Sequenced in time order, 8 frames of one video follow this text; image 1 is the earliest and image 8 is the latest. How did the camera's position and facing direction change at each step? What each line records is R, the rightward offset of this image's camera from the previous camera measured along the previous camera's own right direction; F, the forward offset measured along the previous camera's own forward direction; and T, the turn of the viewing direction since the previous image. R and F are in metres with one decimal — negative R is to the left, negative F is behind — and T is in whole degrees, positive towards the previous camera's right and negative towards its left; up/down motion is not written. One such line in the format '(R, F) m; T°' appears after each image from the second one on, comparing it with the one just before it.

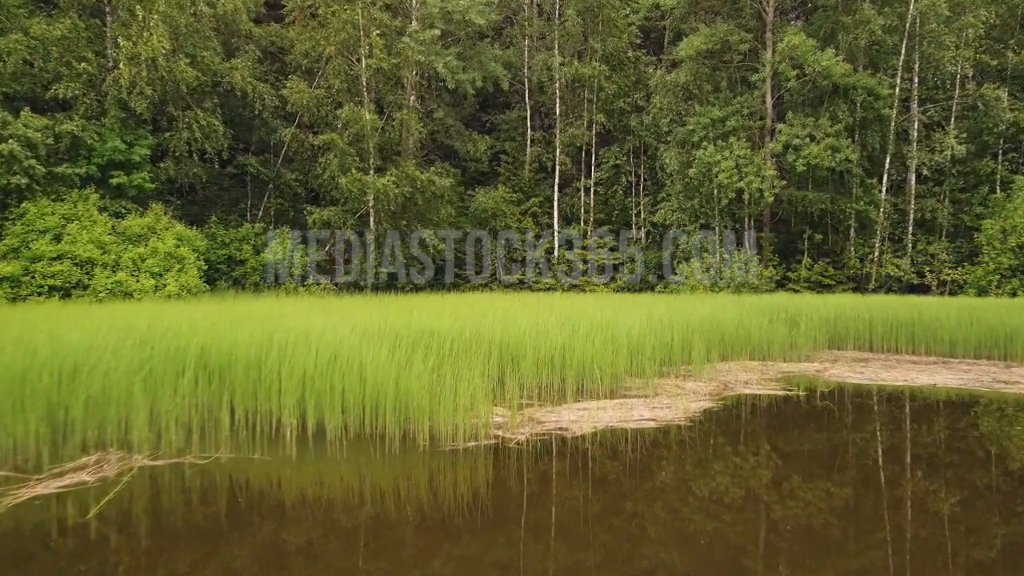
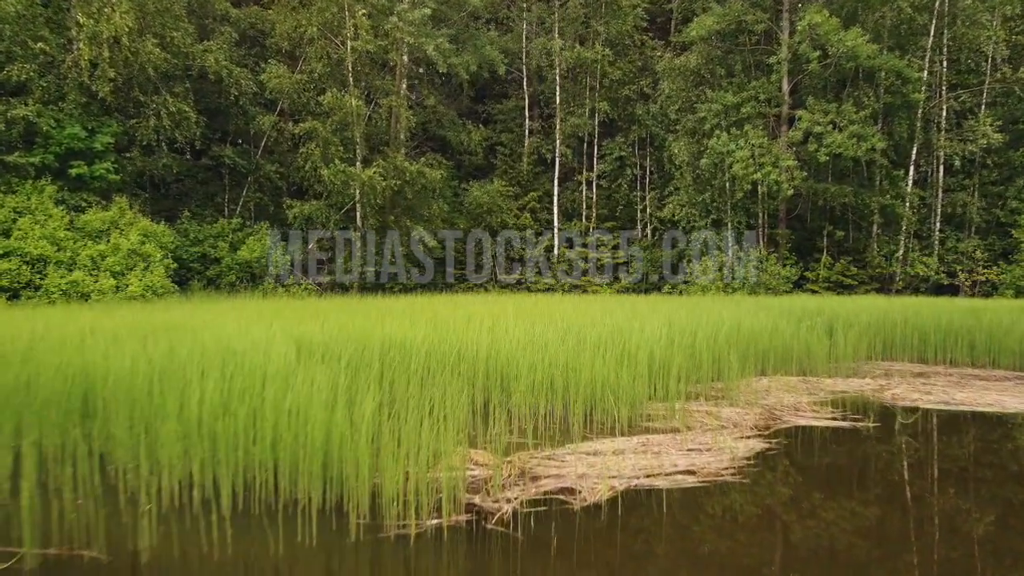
(+0.1, +0.9) m; 0°
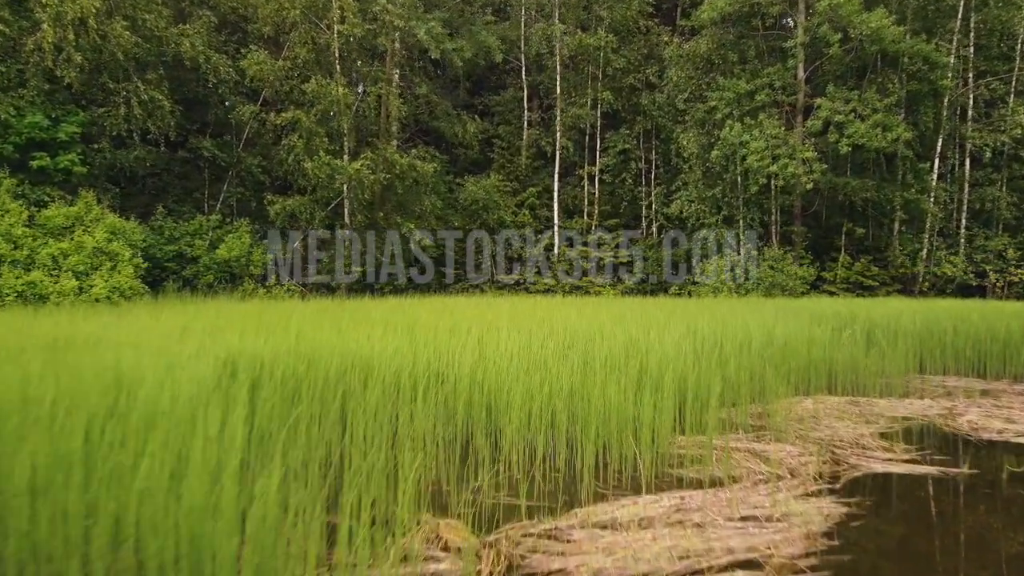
(0.0, +0.7) m; 0°
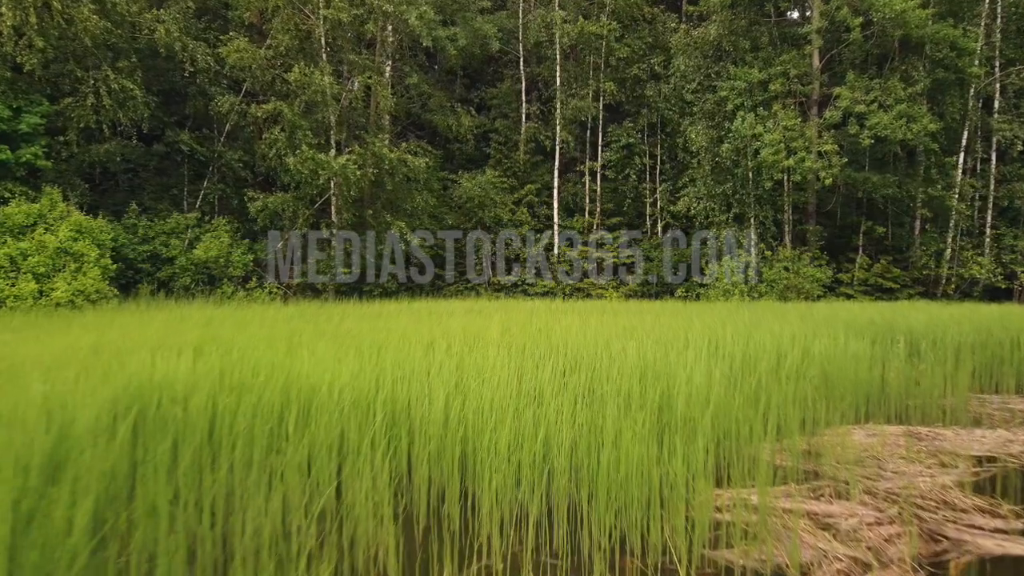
(+0.1, +0.7) m; 0°
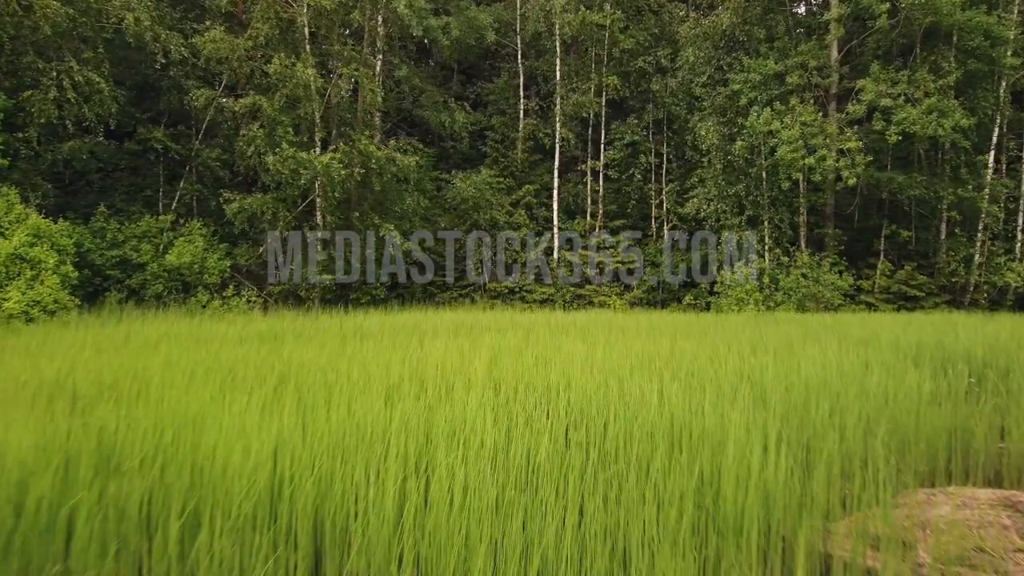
(+0.1, +0.7) m; 0°
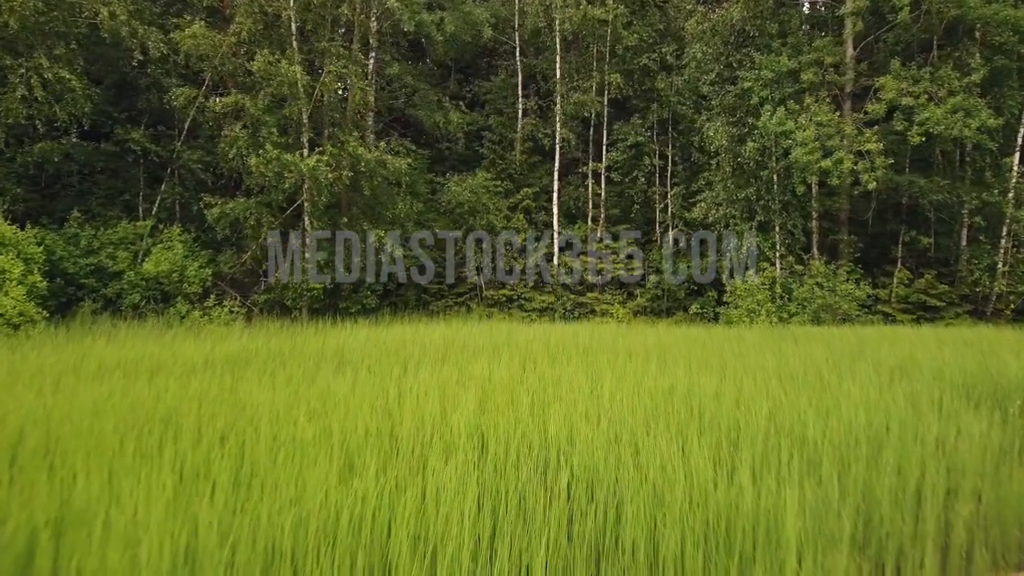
(0.0, +0.5) m; 0°
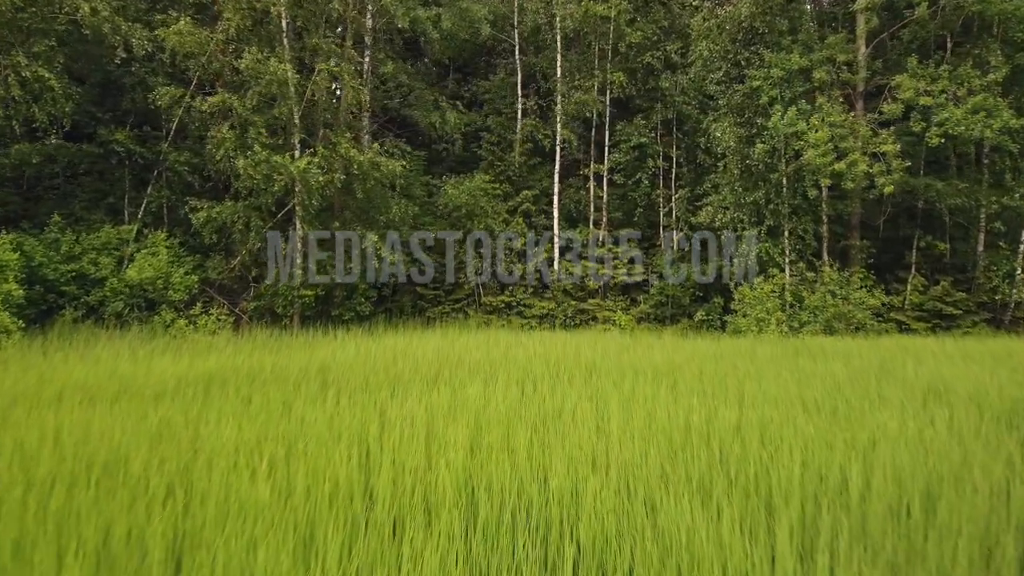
(0.0, +0.4) m; 0°
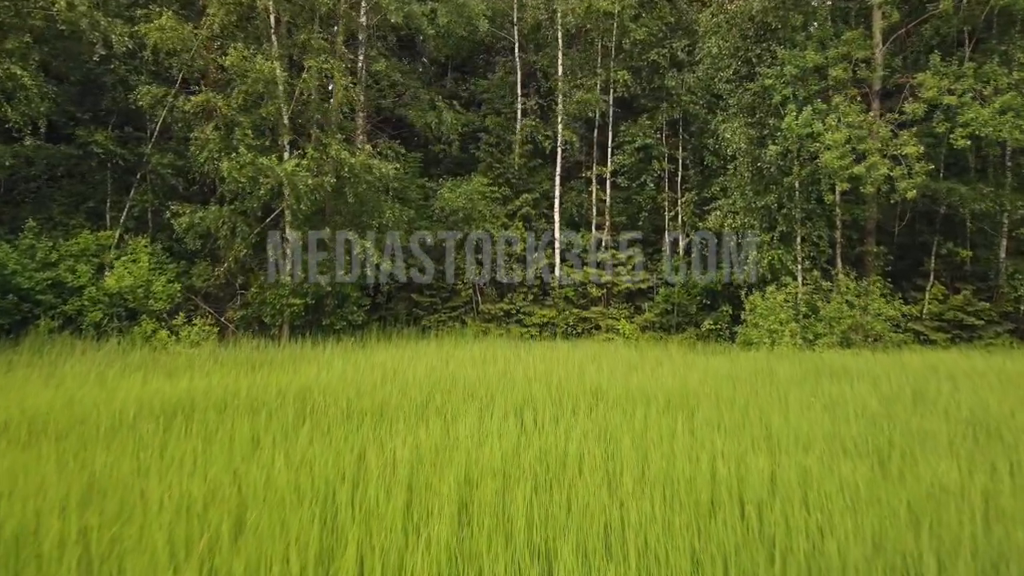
(0.0, +0.4) m; 0°
